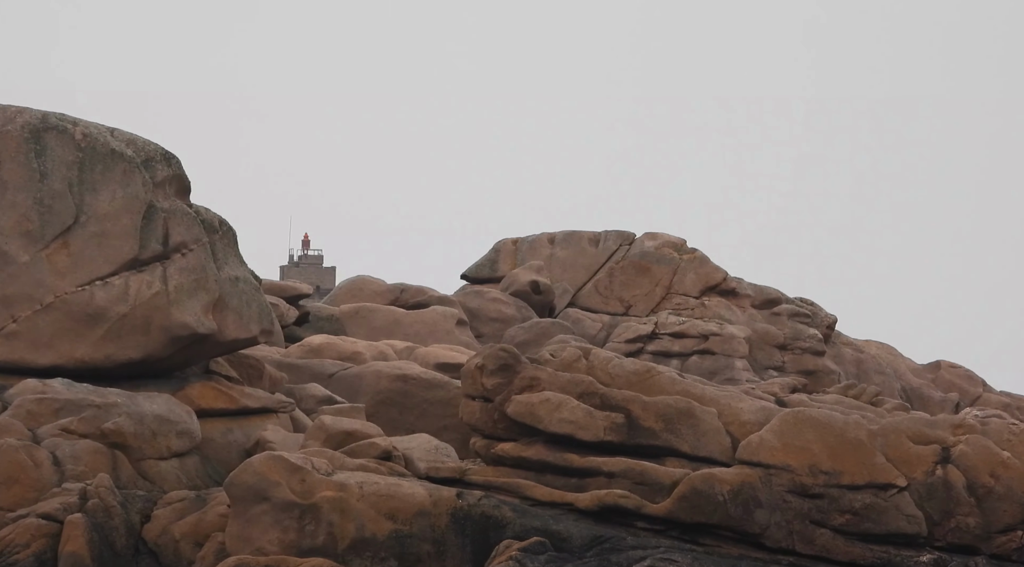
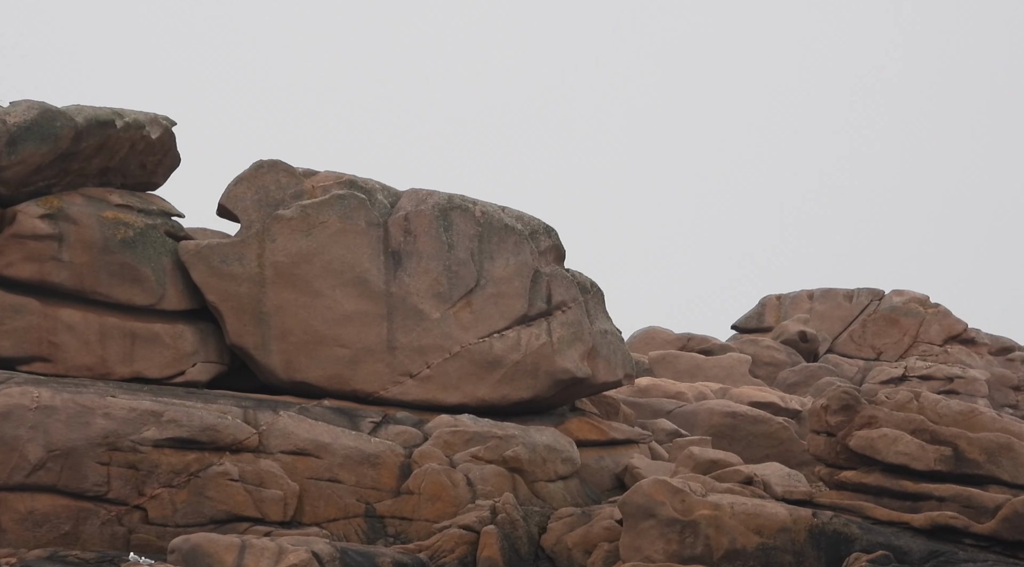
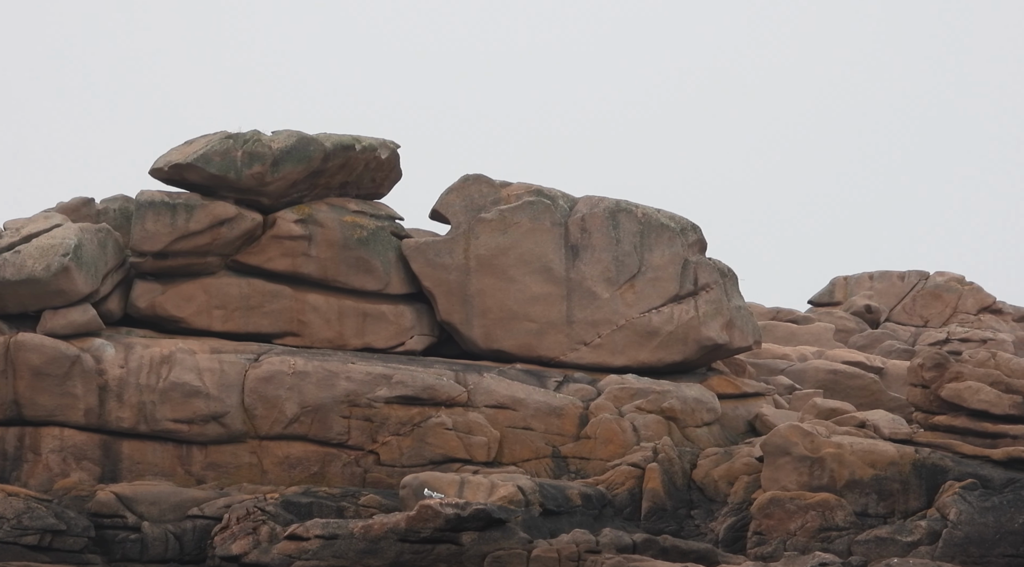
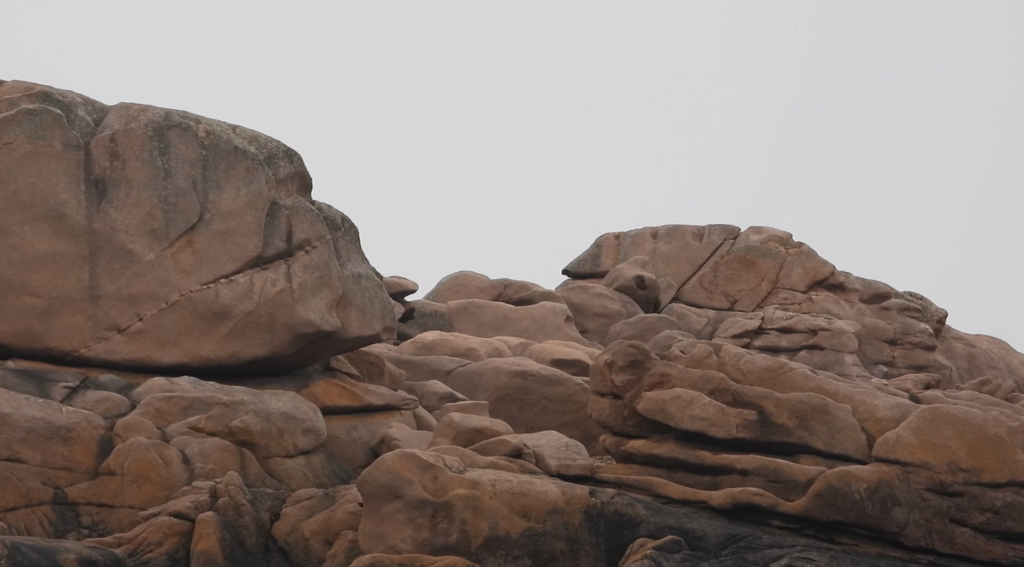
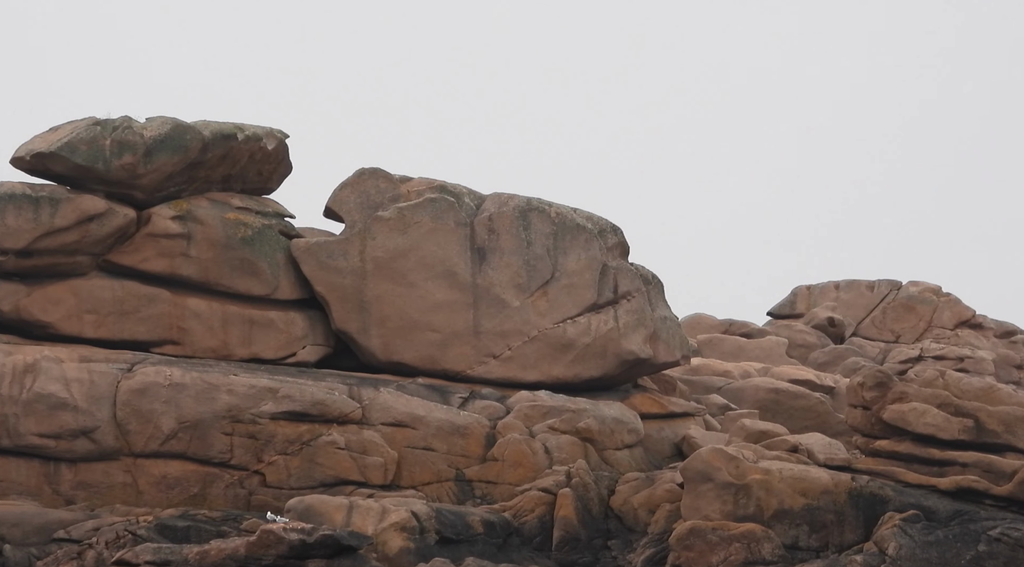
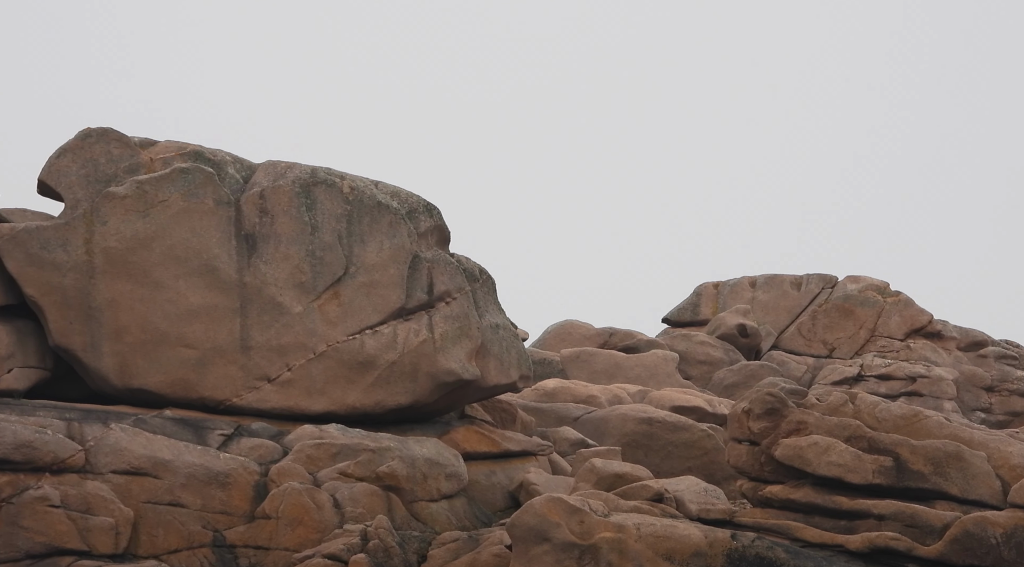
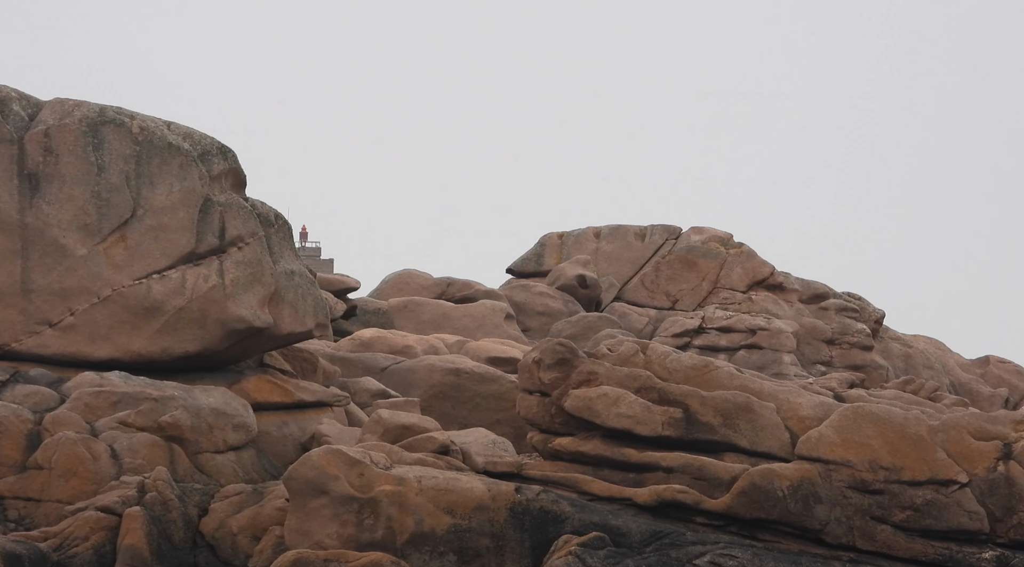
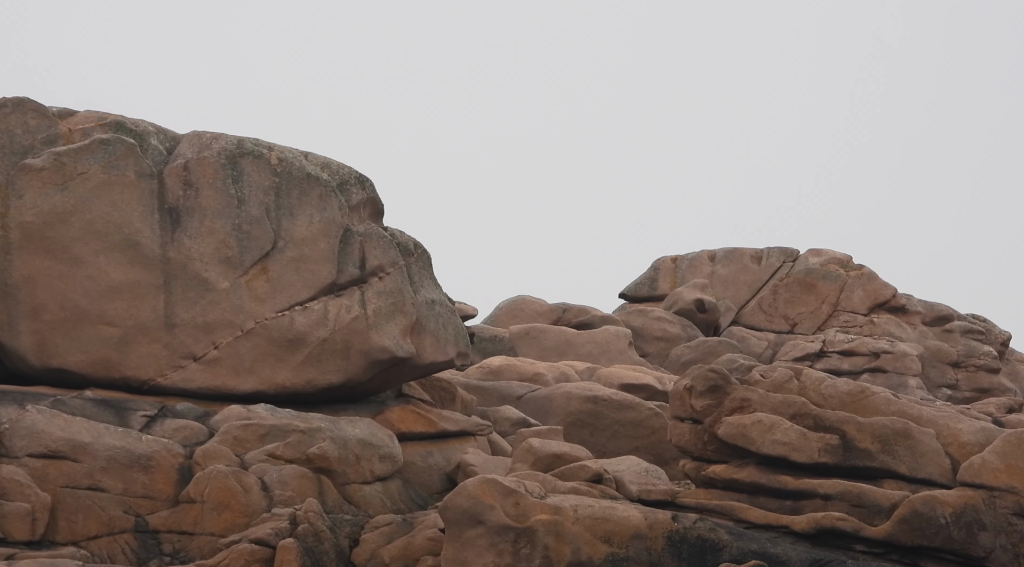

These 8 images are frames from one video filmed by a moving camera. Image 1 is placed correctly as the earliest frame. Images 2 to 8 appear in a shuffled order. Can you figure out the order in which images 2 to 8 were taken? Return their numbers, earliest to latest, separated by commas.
7, 4, 8, 6, 2, 5, 3
